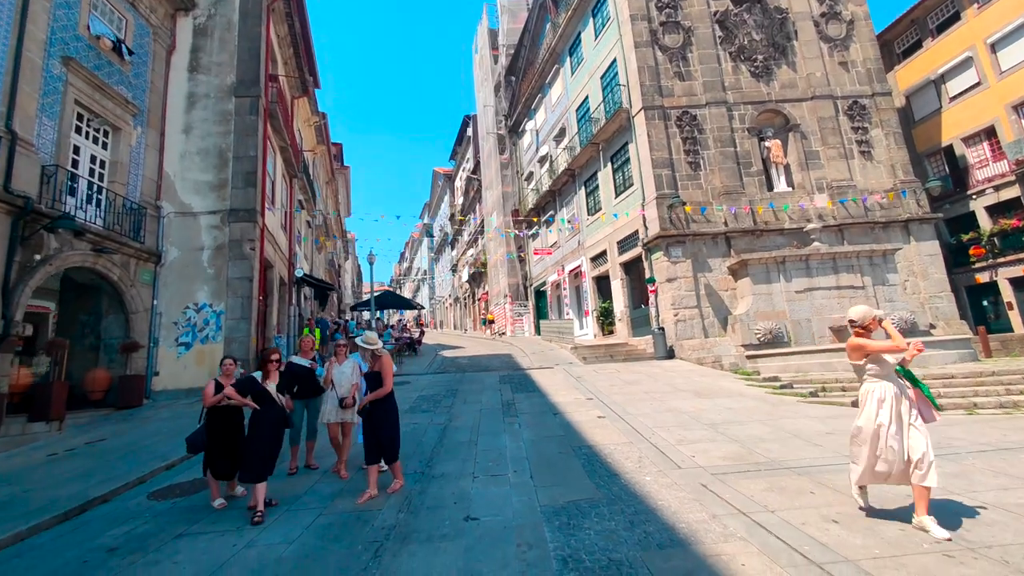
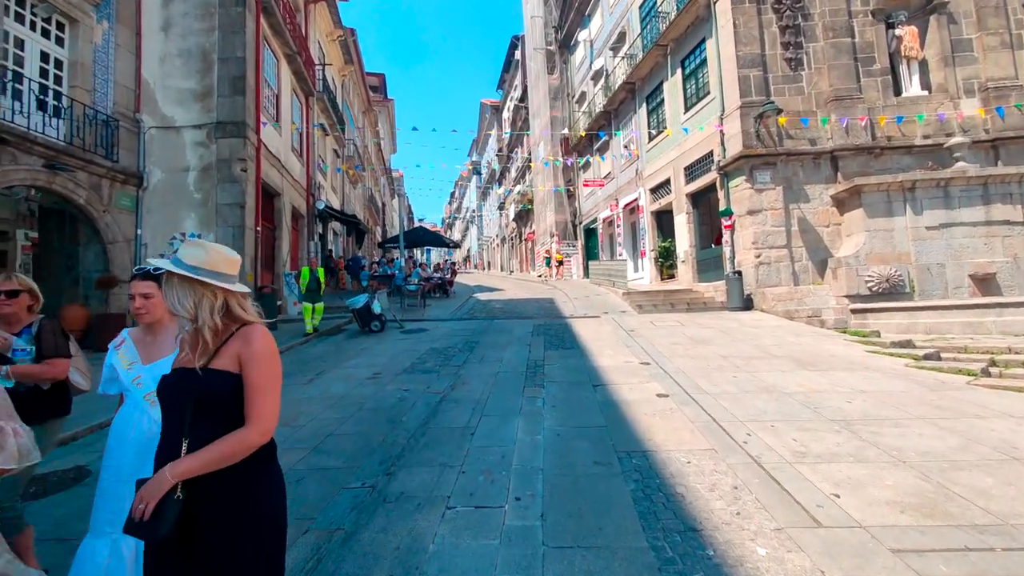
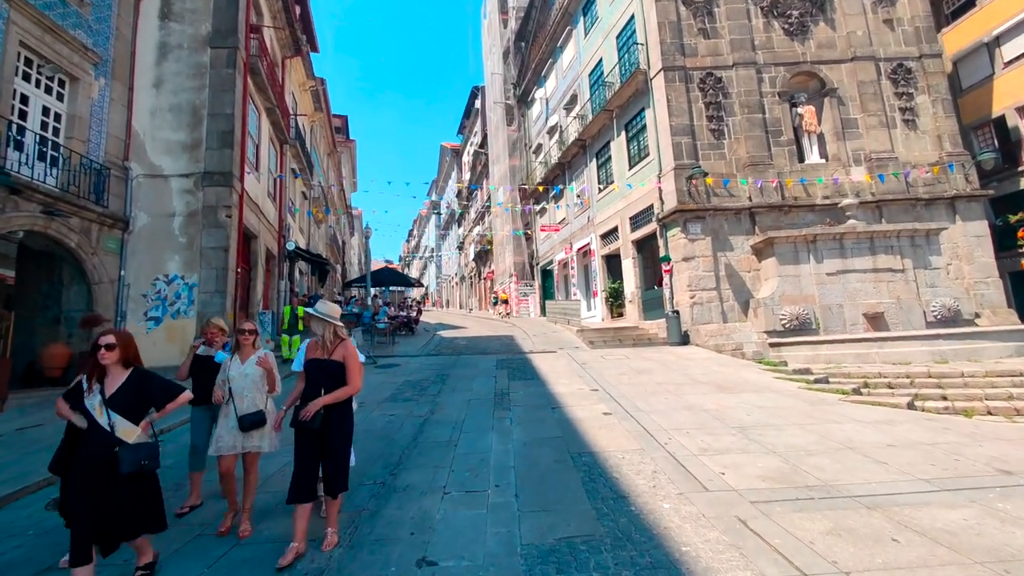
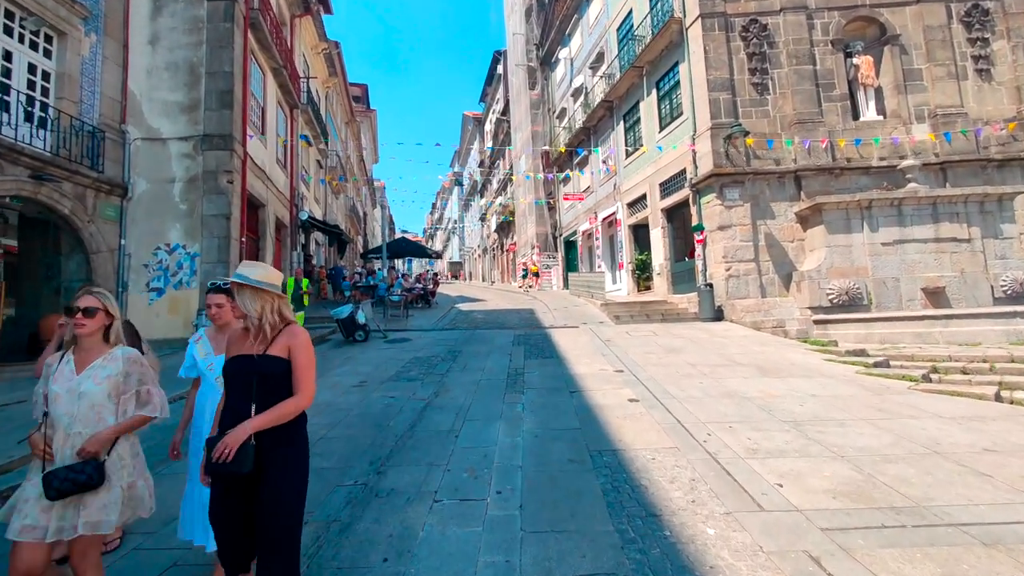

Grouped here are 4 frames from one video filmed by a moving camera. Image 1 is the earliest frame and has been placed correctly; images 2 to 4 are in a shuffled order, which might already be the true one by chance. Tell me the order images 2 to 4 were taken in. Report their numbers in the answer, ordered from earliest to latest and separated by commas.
3, 4, 2
